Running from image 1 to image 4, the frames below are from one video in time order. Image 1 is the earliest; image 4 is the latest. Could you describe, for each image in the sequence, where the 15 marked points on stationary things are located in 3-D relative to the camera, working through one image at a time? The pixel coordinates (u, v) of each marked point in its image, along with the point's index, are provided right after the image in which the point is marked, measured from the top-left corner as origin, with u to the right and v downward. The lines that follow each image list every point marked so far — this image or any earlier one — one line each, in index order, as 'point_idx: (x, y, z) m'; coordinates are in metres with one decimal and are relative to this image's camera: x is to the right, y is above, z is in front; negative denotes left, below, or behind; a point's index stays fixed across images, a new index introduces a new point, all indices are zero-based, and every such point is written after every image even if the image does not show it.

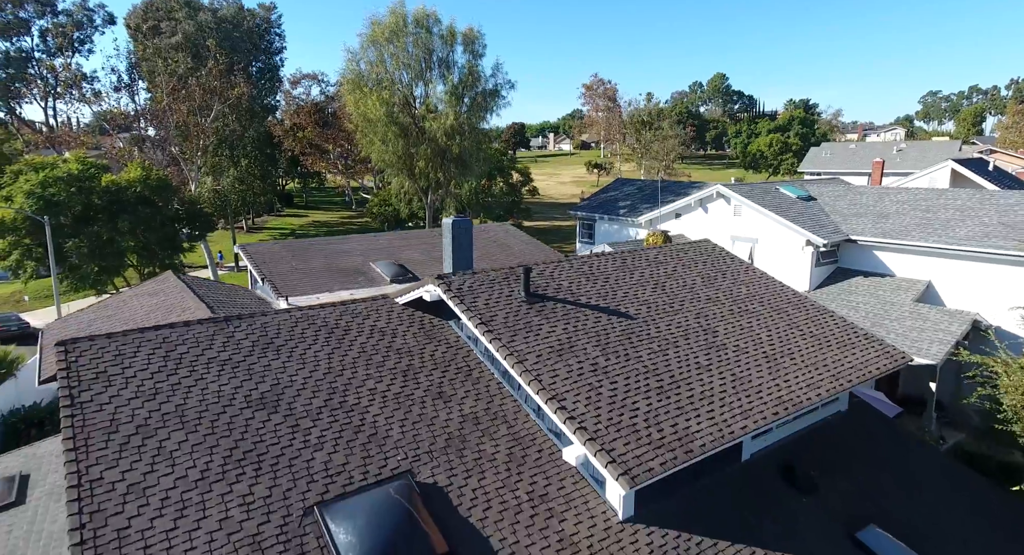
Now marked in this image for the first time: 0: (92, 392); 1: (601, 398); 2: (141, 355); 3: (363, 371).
0: (-6.2, -1.7, +8.8) m
1: (+1.4, -1.8, +9.3) m
2: (-5.9, -1.2, +9.7) m
3: (-2.6, -1.6, +10.5) m
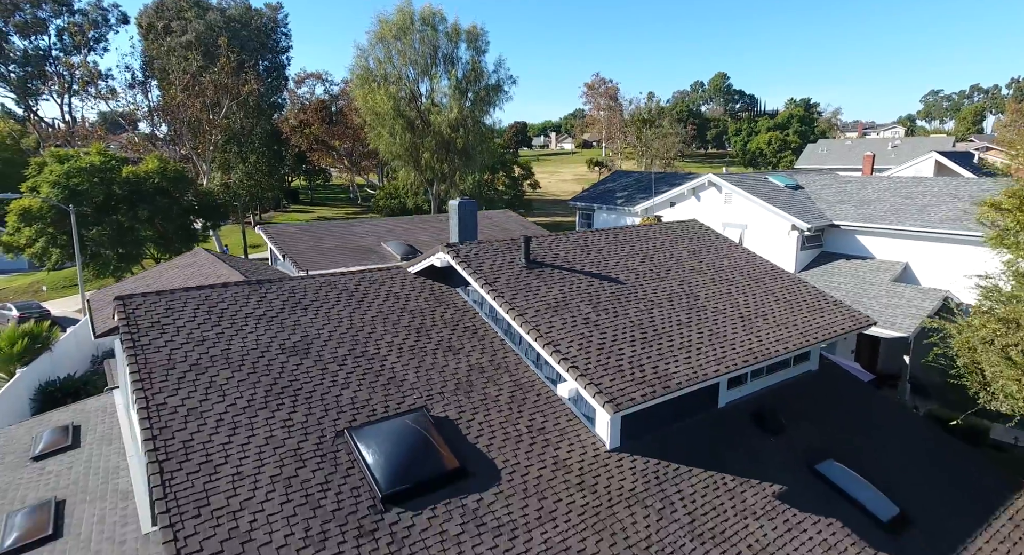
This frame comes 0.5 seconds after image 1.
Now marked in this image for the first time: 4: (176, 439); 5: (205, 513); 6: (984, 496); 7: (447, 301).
0: (-6.1, -1.0, +10.2) m
1: (+1.4, -1.2, +10.6) m
2: (-5.9, -0.6, +11.0) m
3: (-2.6, -1.0, +11.8) m
4: (-4.8, -2.3, +8.5) m
5: (-3.9, -3.0, +7.7) m
6: (+8.7, -4.0, +11.1) m
7: (-1.4, -0.5, +13.1) m
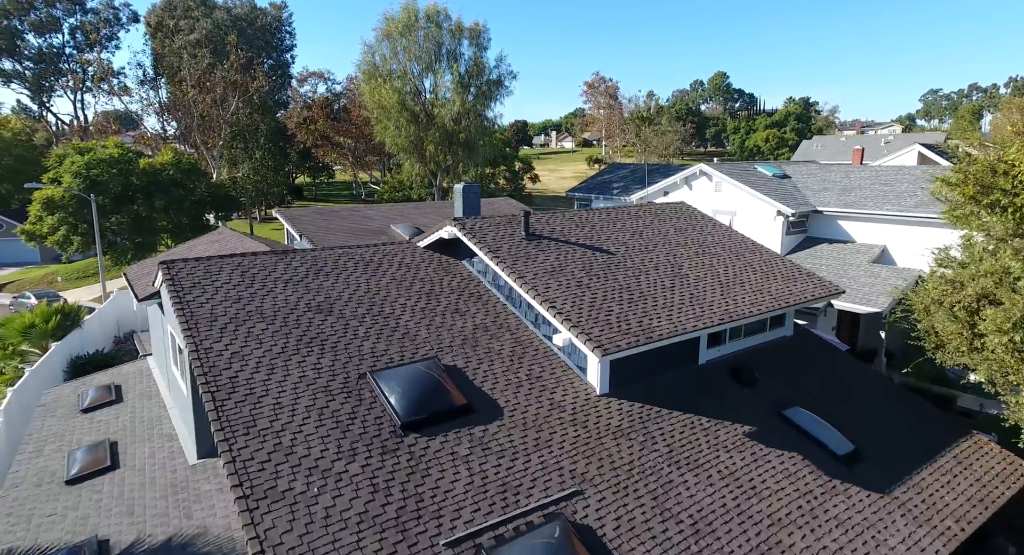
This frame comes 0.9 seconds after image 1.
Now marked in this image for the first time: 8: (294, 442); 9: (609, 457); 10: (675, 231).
0: (-6.1, -0.3, +11.5) m
1: (+1.4, -0.5, +12.0) m
2: (-5.9, +0.1, +12.4) m
3: (-2.5, -0.3, +13.2) m
4: (-4.8, -1.6, +9.9) m
5: (-3.9, -2.3, +9.0) m
6: (+8.7, -3.3, +12.5) m
7: (-1.4, +0.2, +14.5) m
8: (-3.3, -2.4, +9.0) m
9: (+1.6, -3.0, +10.1) m
10: (+4.4, +1.3, +16.5) m
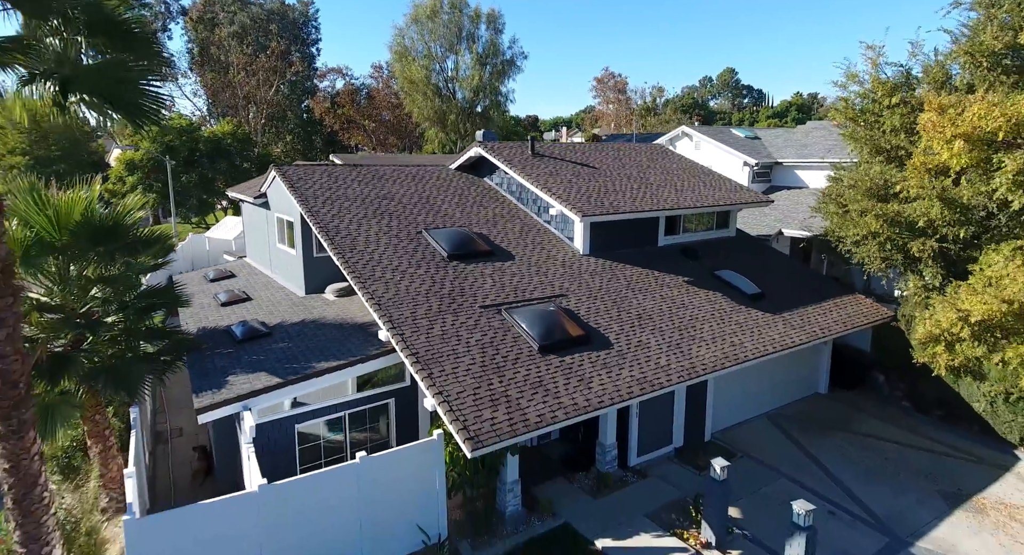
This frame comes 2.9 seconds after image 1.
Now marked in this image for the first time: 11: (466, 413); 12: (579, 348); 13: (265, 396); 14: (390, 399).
0: (-5.9, +2.6, +16.7) m
1: (+1.7, +2.4, +16.9) m
2: (-5.6, +3.0, +17.5) m
3: (-2.3, +2.6, +18.3) m
4: (-4.5, +1.3, +15.0) m
5: (-3.7, +0.6, +14.1) m
6: (+9.0, -0.5, +17.3) m
7: (-1.1, +3.0, +19.5) m
8: (-3.1, +0.4, +14.1) m
9: (+1.8, -0.1, +15.1) m
10: (+4.8, +4.2, +21.5) m
11: (-0.8, -2.2, +10.0) m
12: (+1.4, -1.4, +12.4) m
13: (-4.3, -2.1, +10.6) m
14: (-2.5, -2.5, +12.2) m
